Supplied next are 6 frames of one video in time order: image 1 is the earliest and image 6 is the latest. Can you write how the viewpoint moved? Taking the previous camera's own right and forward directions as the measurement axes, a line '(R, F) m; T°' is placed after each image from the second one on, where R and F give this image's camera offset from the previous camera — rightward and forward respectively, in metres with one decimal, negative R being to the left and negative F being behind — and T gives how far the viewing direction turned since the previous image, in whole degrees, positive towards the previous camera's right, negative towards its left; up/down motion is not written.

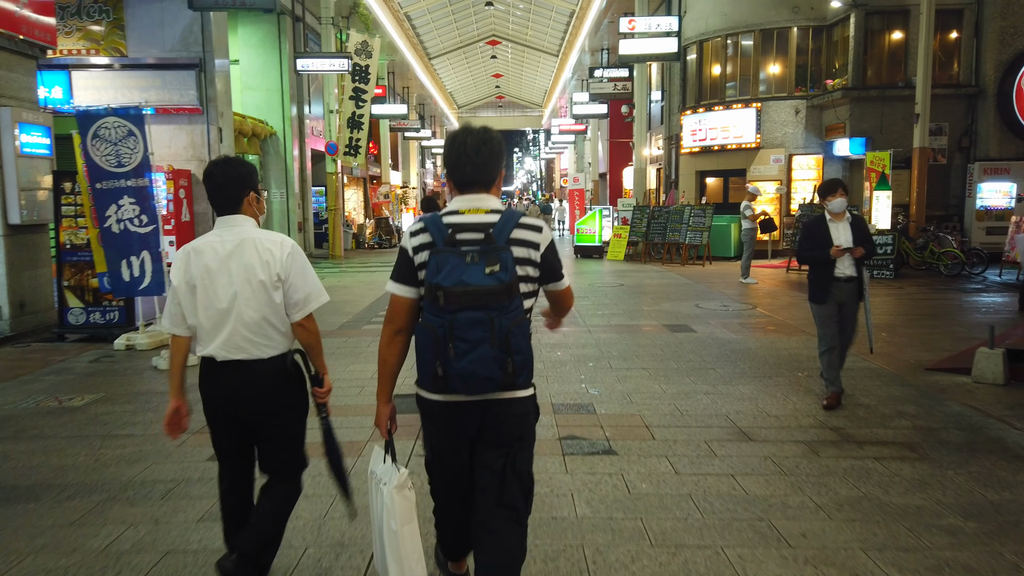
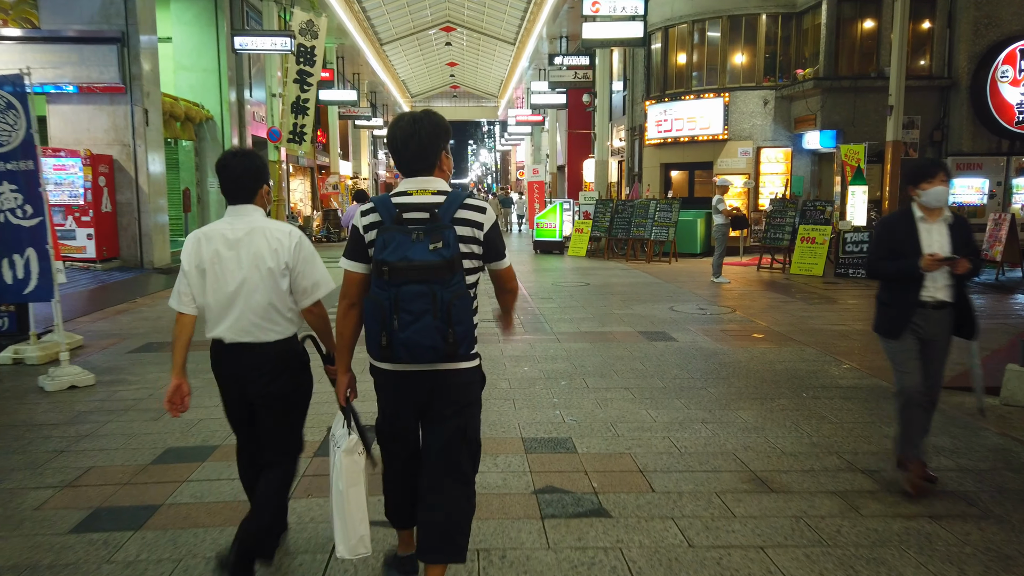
(0.0, +1.0) m; +3°
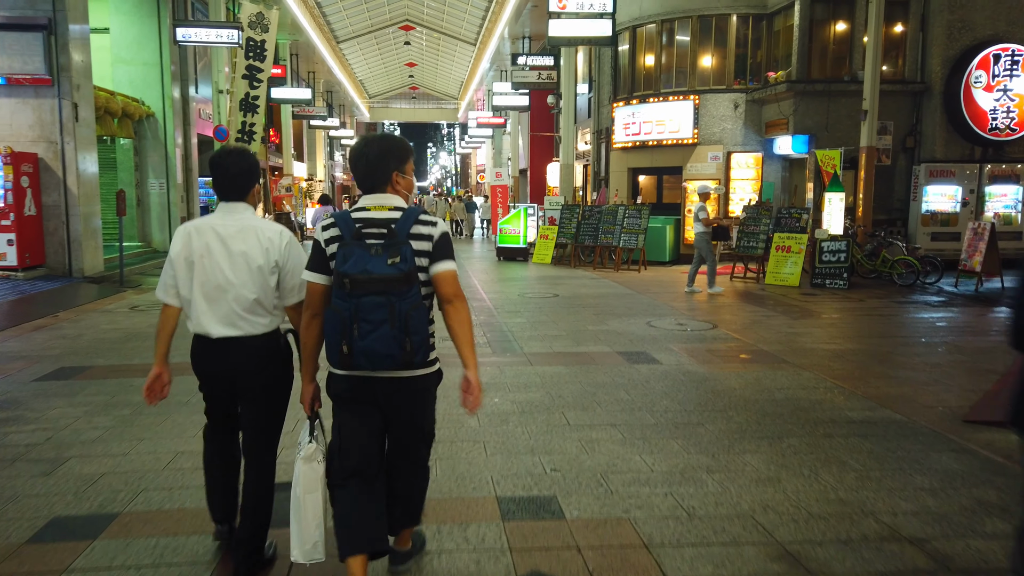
(-0.1, +0.8) m; +3°
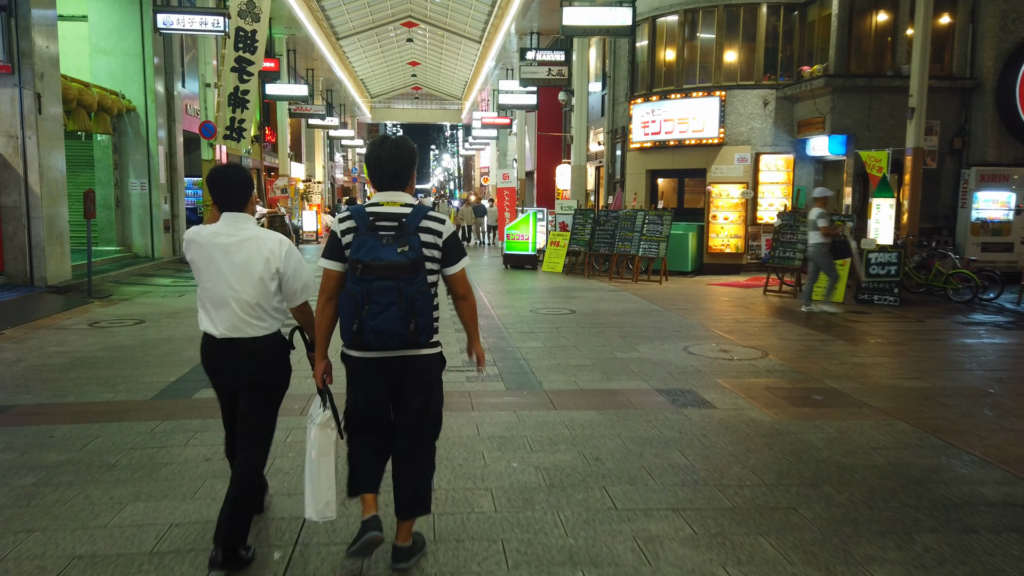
(-0.1, +1.3) m; 0°
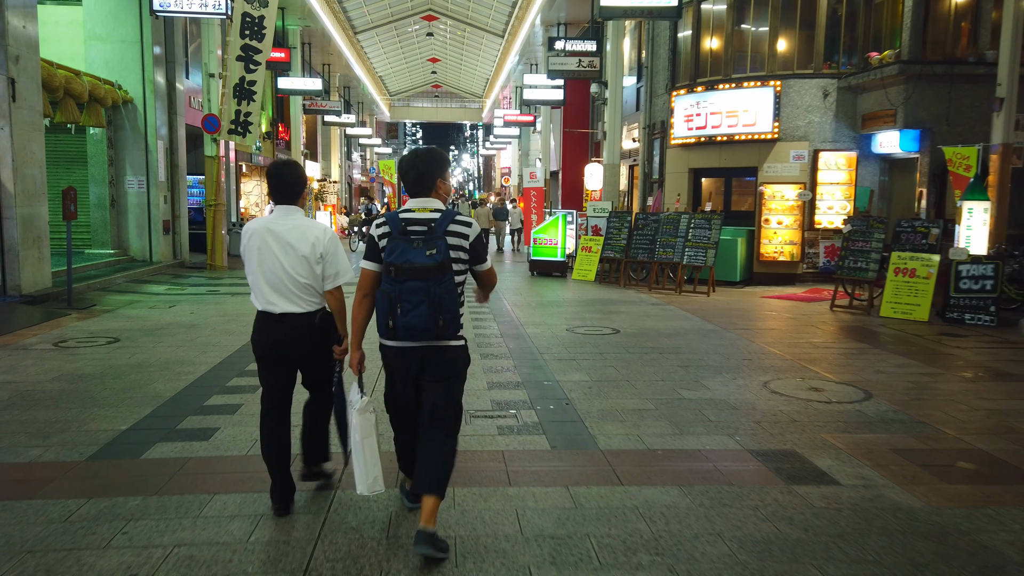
(-0.2, +1.4) m; -1°
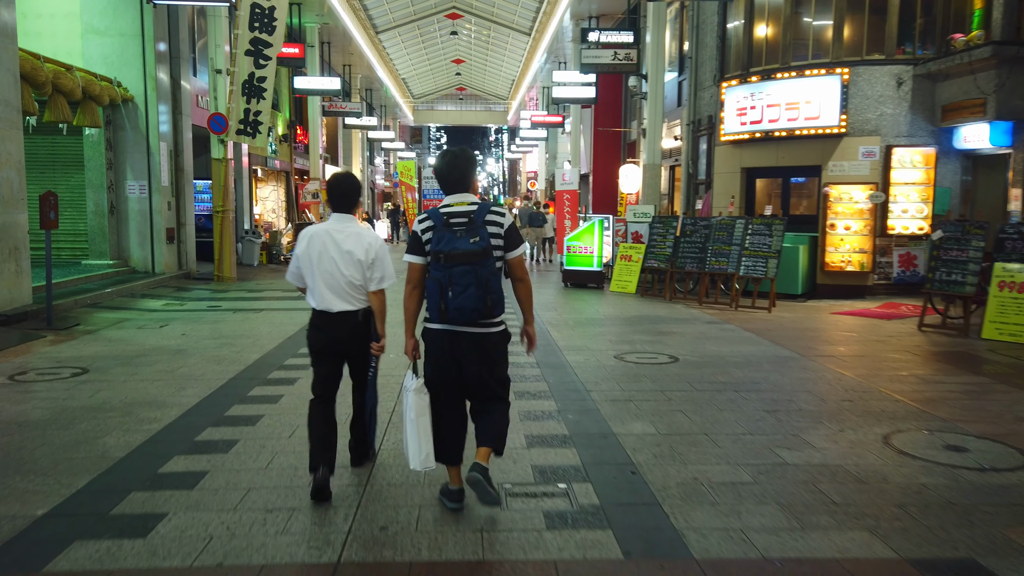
(-0.1, +1.3) m; -2°
